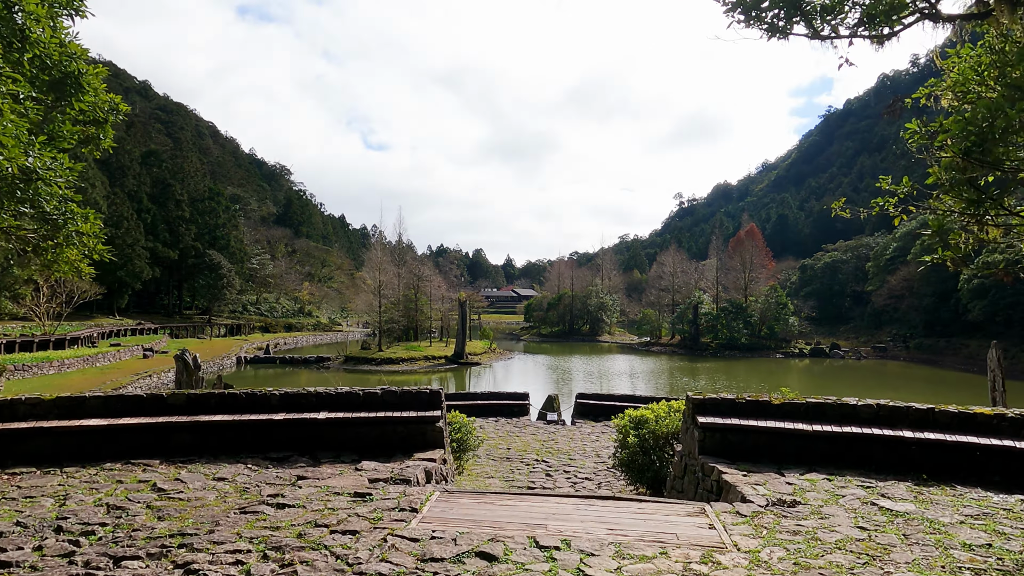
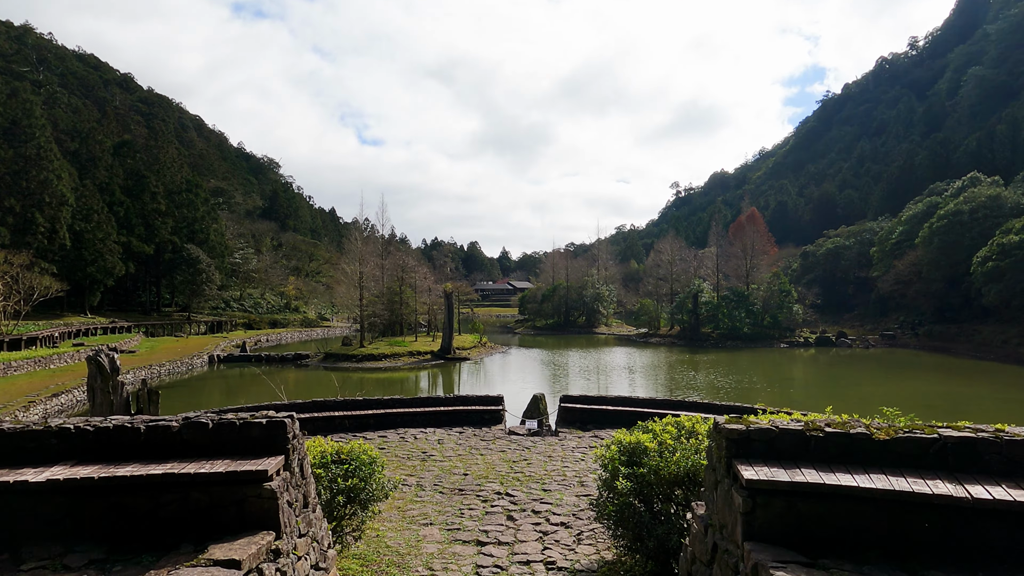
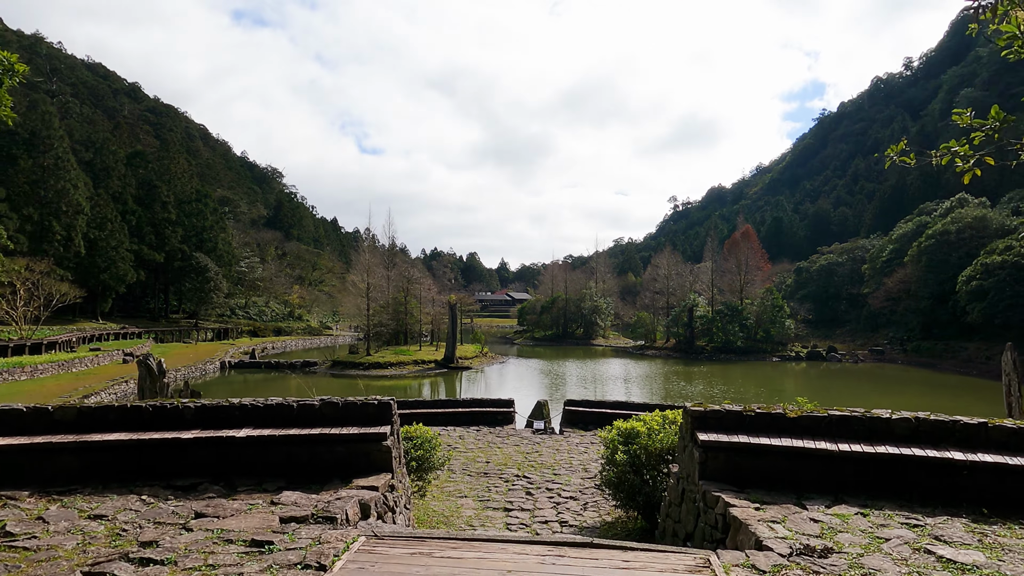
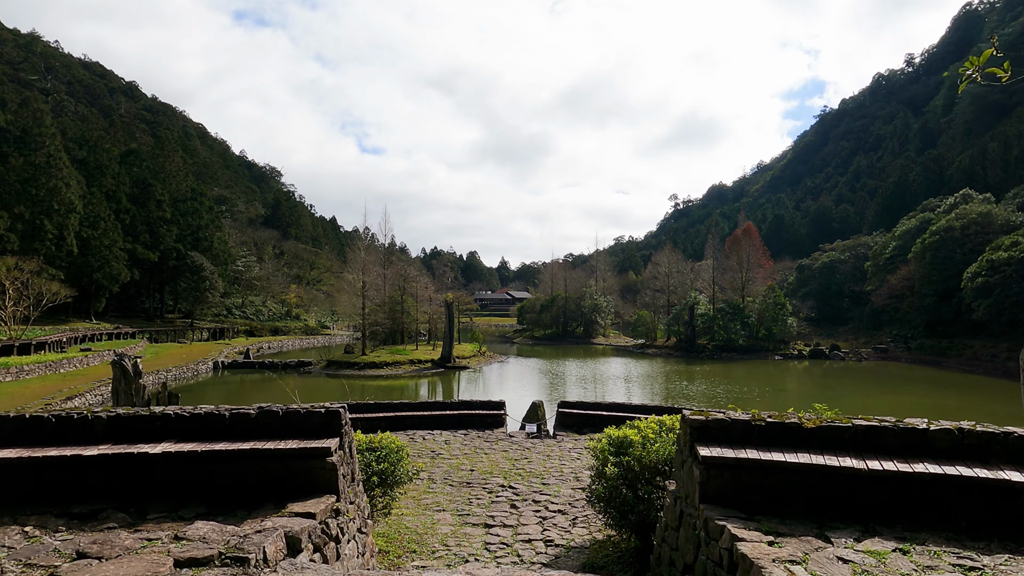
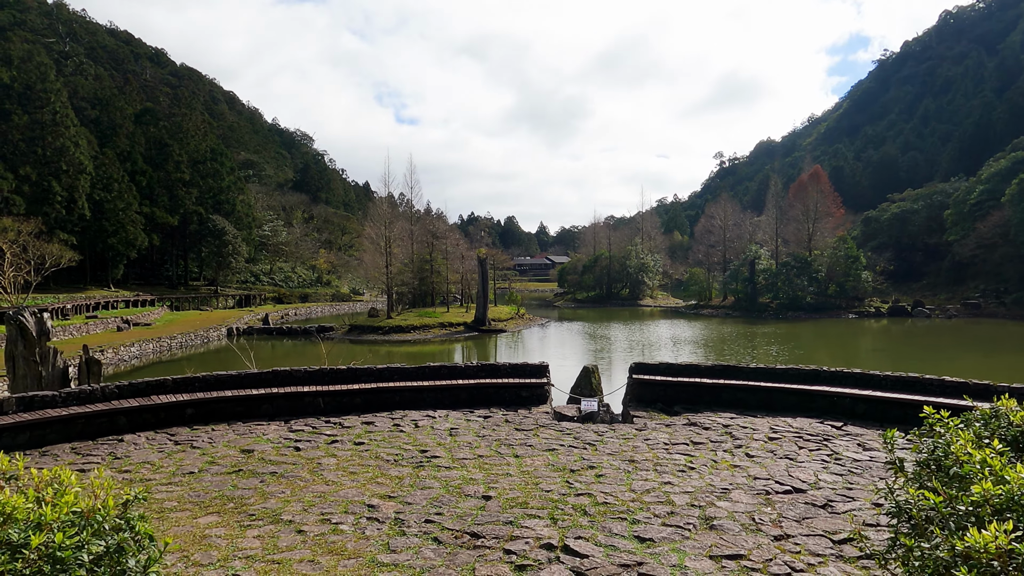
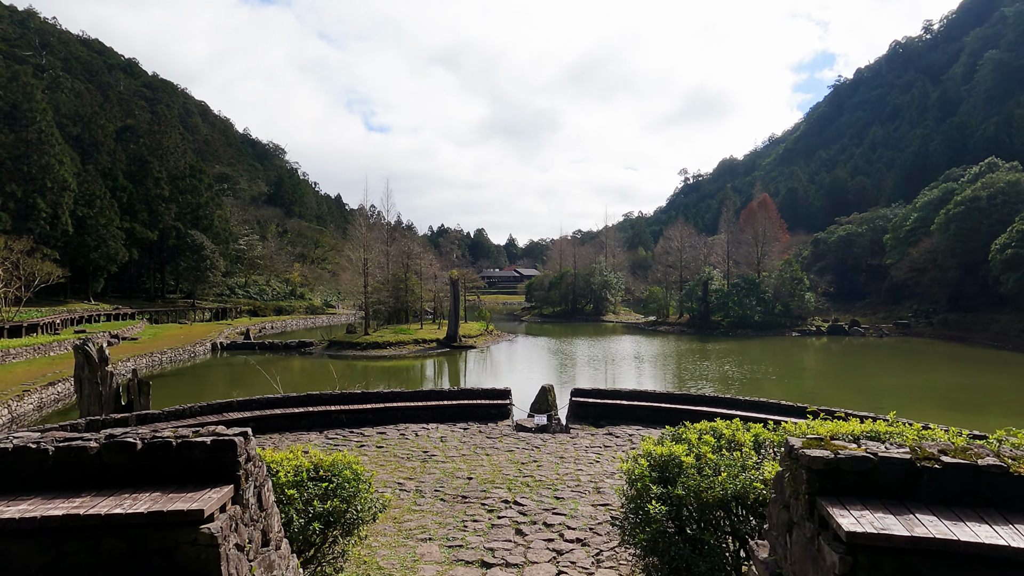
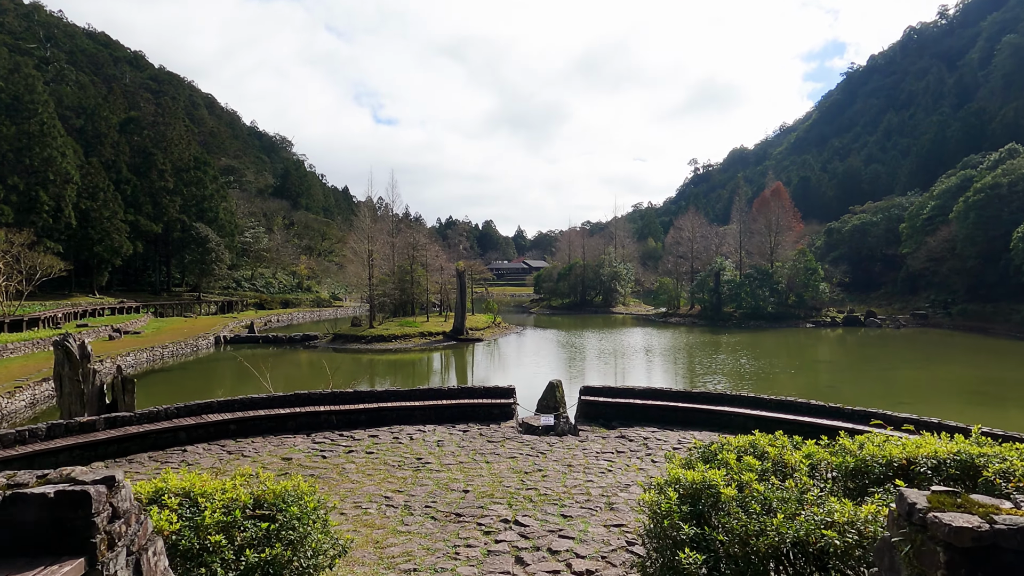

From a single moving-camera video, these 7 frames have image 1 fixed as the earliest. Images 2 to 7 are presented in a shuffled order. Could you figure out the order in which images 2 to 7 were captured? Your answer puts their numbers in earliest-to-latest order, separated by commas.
3, 4, 2, 6, 7, 5
